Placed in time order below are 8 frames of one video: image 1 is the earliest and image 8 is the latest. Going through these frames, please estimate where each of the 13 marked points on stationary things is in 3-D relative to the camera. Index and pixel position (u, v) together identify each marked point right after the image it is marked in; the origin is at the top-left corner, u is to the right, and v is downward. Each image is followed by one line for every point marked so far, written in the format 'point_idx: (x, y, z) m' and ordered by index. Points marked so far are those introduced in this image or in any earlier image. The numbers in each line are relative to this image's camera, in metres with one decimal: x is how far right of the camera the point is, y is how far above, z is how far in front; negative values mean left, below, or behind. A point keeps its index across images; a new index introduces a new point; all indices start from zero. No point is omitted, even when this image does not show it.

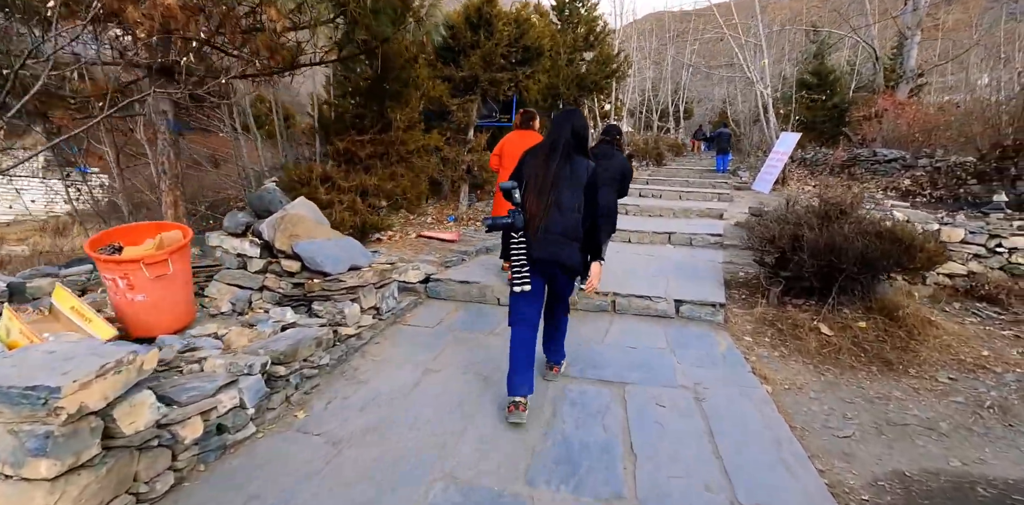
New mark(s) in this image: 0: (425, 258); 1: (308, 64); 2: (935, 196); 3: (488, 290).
0: (-1.0, -0.1, +5.5) m
1: (-2.2, +2.0, +5.3) m
2: (+9.1, +1.2, +10.6) m
3: (-0.2, -0.4, +4.8) m
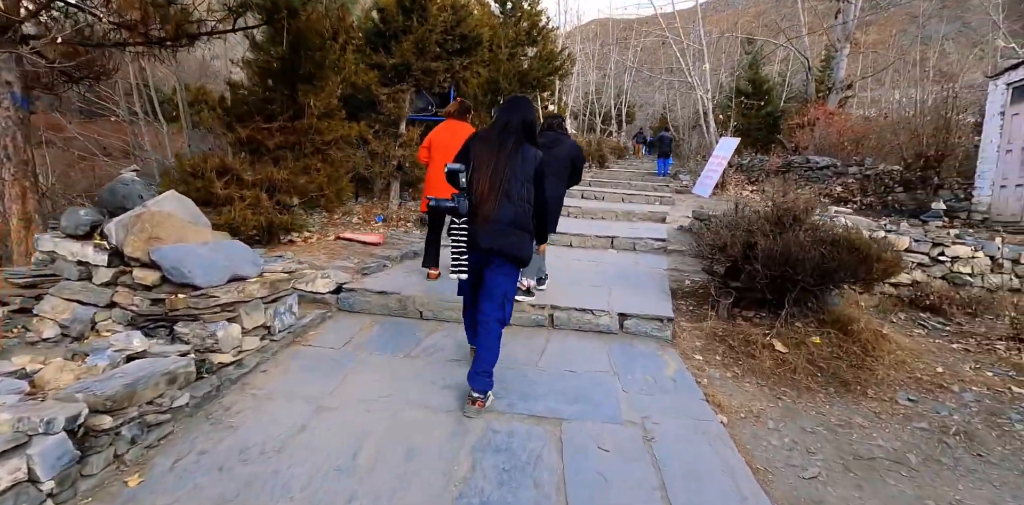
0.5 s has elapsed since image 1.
0: (-1.7, -0.1, +4.8) m
1: (-2.8, +2.0, +4.5) m
2: (+7.8, +1.1, +10.9) m
3: (-0.9, -0.4, +4.1) m
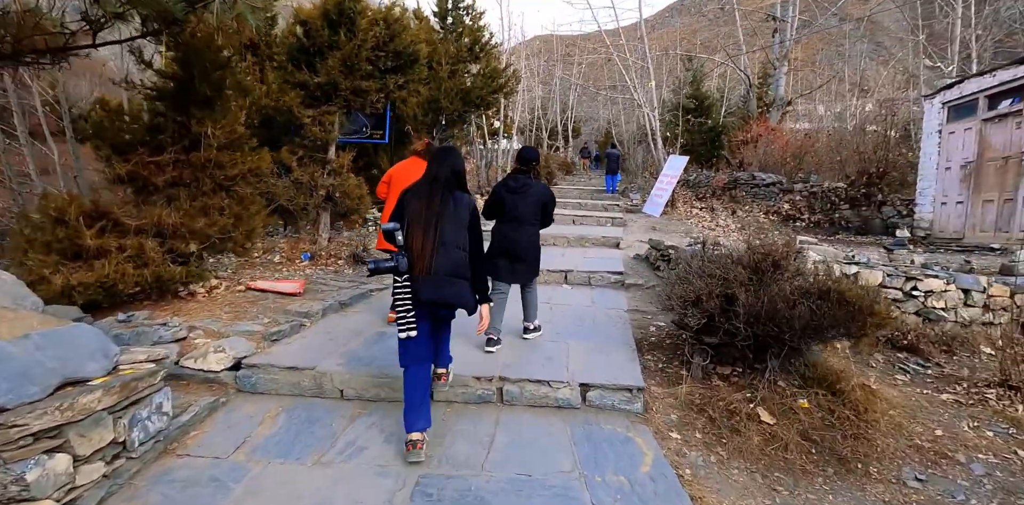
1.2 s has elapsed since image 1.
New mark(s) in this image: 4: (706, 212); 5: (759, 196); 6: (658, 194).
0: (-2.1, -0.6, +3.9) m
1: (-3.3, +1.5, +3.6) m
2: (+6.6, +0.7, +11.0) m
3: (-1.3, -0.9, +3.4) m
4: (+4.9, +1.0, +12.8) m
5: (+6.4, +1.5, +12.9) m
6: (+3.6, +1.5, +12.5) m
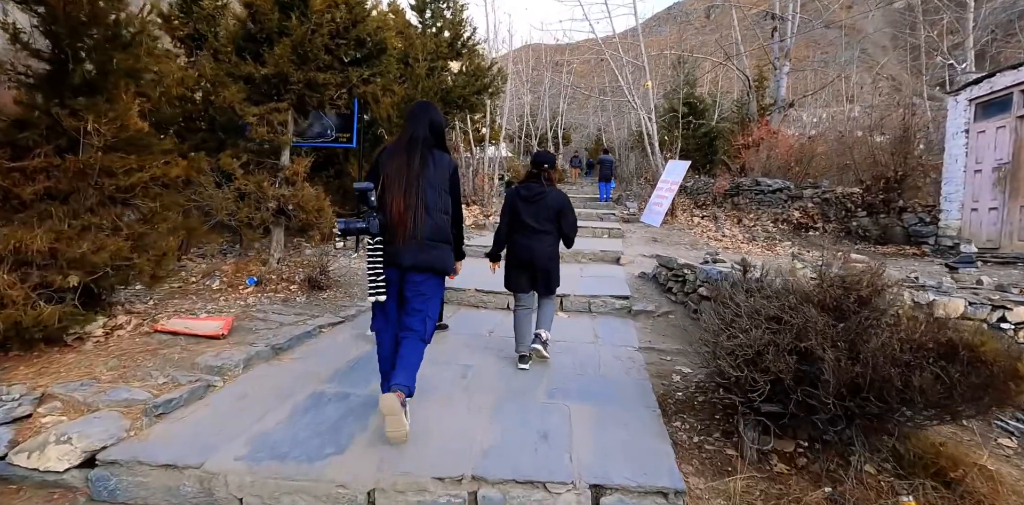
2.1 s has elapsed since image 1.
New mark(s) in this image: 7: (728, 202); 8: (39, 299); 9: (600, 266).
0: (-2.2, -0.8, +2.9) m
1: (-3.5, +1.2, +2.5) m
2: (+6.4, +0.5, +10.1) m
3: (-1.3, -1.1, +2.3) m
4: (+4.6, +0.7, +11.8) m
5: (+6.1, +1.2, +12.0) m
6: (+3.3, +1.2, +11.6) m
7: (+5.7, +1.4, +13.3) m
8: (-3.2, -0.3, +3.3) m
9: (+1.3, -0.2, +7.4) m
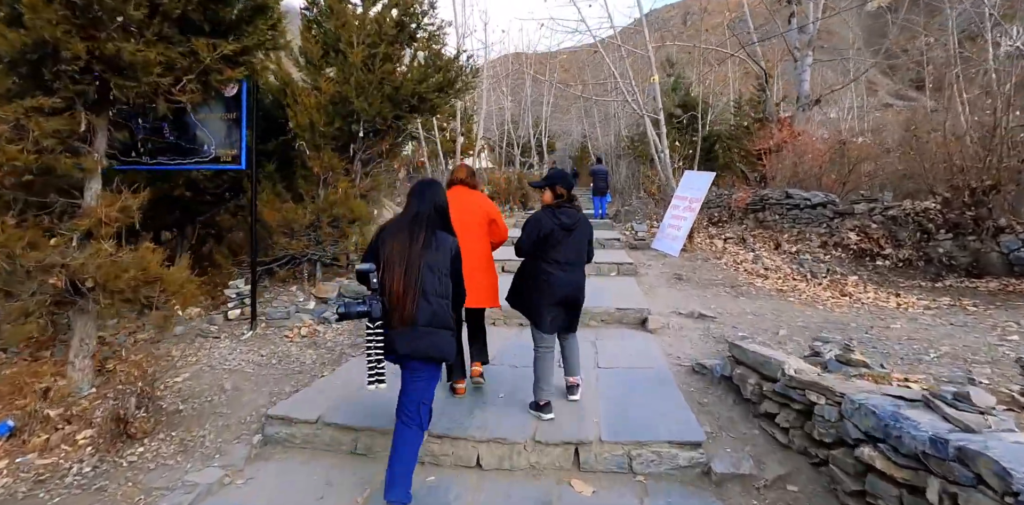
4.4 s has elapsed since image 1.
0: (-2.3, -1.5, +0.3) m
1: (-3.6, +0.5, -0.1) m
2: (+6.1, 0.0, +7.8) m
3: (-1.4, -1.7, -0.2) m
4: (+4.3, +0.1, +9.5) m
5: (+5.7, +0.6, +9.8) m
6: (+2.9, +0.5, +9.2) m
7: (+5.3, +0.8, +11.0) m
8: (-3.3, -1.0, +0.8) m
9: (+1.1, -0.8, +5.0) m
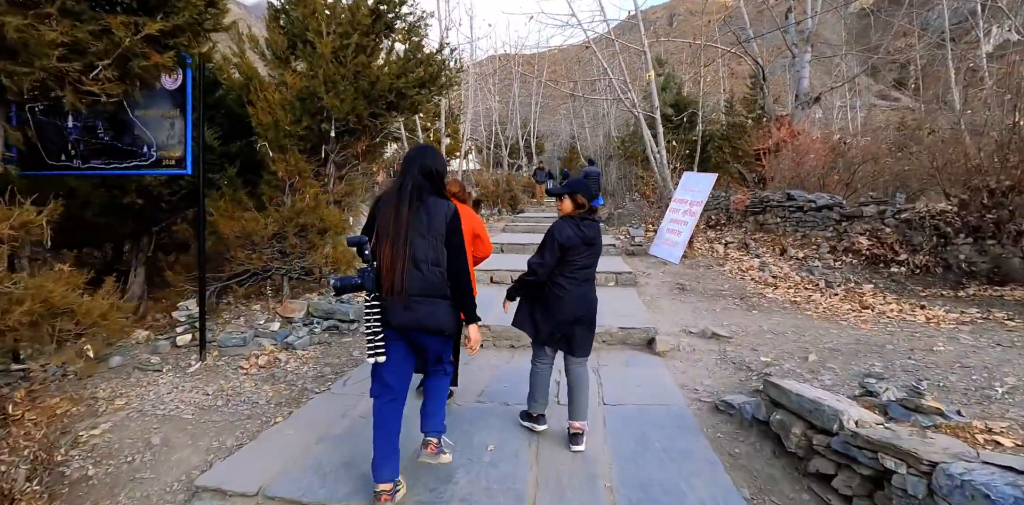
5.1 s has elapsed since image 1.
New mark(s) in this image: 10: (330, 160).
0: (-2.3, -1.6, -0.4) m
1: (-3.6, +0.4, -0.8) m
2: (+5.9, -0.1, +7.3) m
3: (-1.4, -1.8, -0.9) m
4: (+4.1, 0.0, +9.0) m
5: (+5.5, +0.5, +9.3) m
6: (+2.7, +0.4, +8.7) m
7: (+5.1, +0.7, +10.5) m
8: (-3.3, -1.2, +0.1) m
9: (+1.0, -1.0, +4.4) m
10: (-2.3, +1.2, +6.4) m
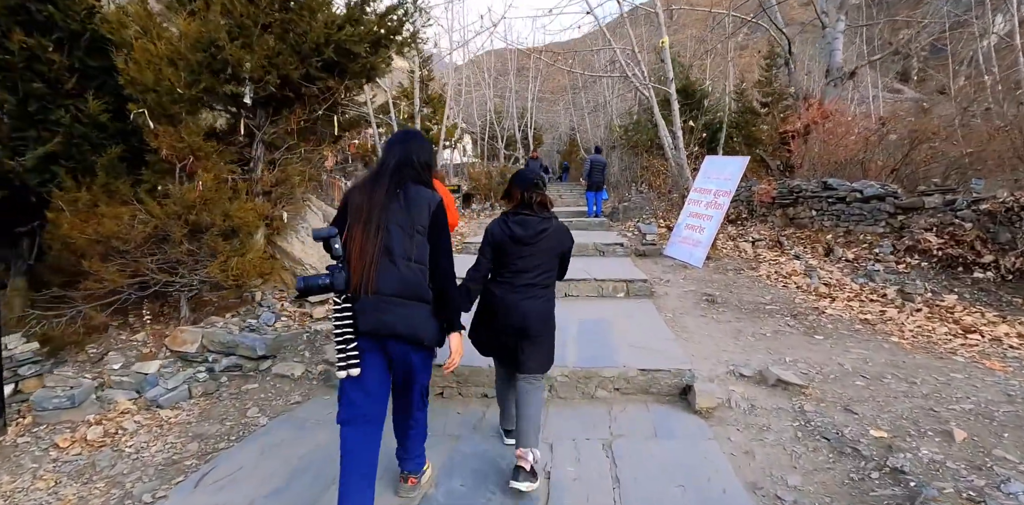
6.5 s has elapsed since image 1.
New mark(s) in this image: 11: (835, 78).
0: (-2.5, -1.7, -1.9) m
1: (-3.8, +0.2, -2.3) m
2: (+5.7, -0.1, +5.8) m
3: (-1.5, -1.9, -2.4) m
4: (+3.9, 0.0, +7.5) m
5: (+5.3, +0.5, +7.7) m
6: (+2.6, +0.4, +7.2) m
7: (+4.9, +0.7, +9.0) m
8: (-3.4, -1.3, -1.4) m
9: (+0.8, -1.0, +2.9) m
10: (-2.5, +1.1, +4.9) m
11: (+6.9, +3.7, +10.6) m
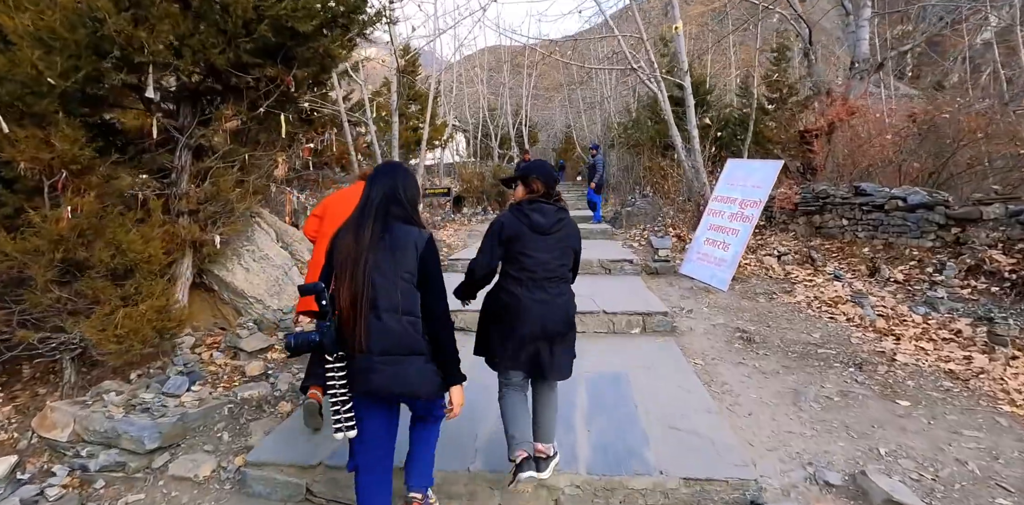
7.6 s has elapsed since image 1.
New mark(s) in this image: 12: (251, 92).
0: (-2.5, -2.1, -2.9) m
1: (-3.8, -0.1, -3.3) m
2: (+5.6, -0.4, +4.9) m
3: (-1.5, -2.3, -3.4) m
4: (+3.8, -0.2, +6.5) m
5: (+5.2, +0.3, +6.8) m
6: (+2.5, +0.1, +6.2) m
7: (+4.7, +0.5, +8.0) m
8: (-3.4, -1.6, -2.5) m
9: (+0.8, -1.3, +1.9) m
10: (-2.6, +0.8, +3.9) m
11: (+6.7, +3.5, +9.6) m
12: (-2.1, +1.3, +4.0) m
